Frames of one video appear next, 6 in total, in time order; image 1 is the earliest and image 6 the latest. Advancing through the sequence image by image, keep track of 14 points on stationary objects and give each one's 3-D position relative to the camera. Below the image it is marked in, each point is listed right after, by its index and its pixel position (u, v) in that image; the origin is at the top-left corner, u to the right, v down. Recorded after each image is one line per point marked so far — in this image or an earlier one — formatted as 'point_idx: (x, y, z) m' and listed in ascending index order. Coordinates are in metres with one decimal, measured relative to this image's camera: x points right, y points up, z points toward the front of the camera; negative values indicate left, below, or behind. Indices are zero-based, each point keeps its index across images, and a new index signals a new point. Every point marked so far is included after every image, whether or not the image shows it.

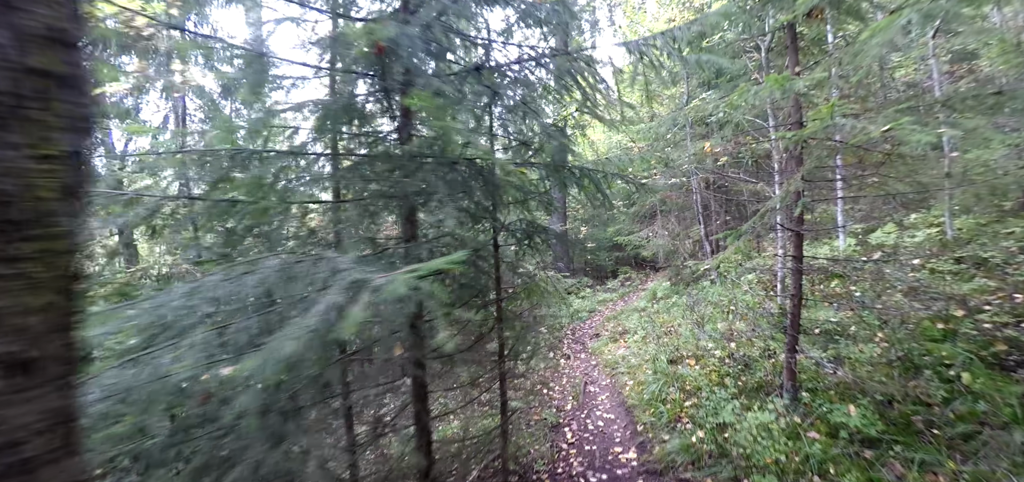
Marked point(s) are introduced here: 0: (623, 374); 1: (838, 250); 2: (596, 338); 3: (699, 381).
0: (+1.9, -2.3, +7.1) m
1: (+6.4, -0.2, +7.9) m
2: (+2.2, -2.5, +10.4) m
3: (+2.6, -2.0, +5.7) m
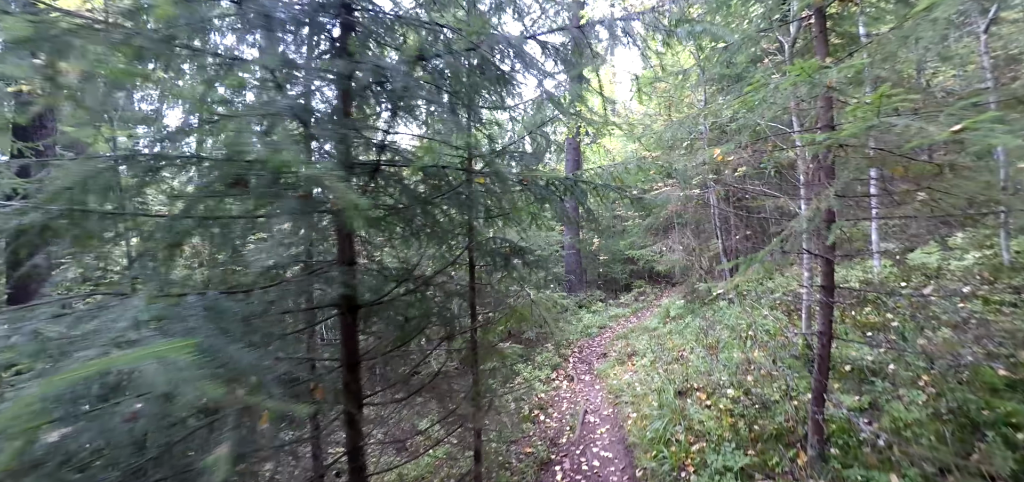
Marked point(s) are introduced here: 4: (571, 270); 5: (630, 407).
0: (+1.8, -2.6, +6.5) m
1: (+6.3, -0.6, +7.1) m
2: (+2.2, -2.8, +9.8) m
3: (+2.5, -2.2, +5.1) m
4: (+2.4, -1.2, +16.7) m
5: (+1.8, -2.6, +6.3) m
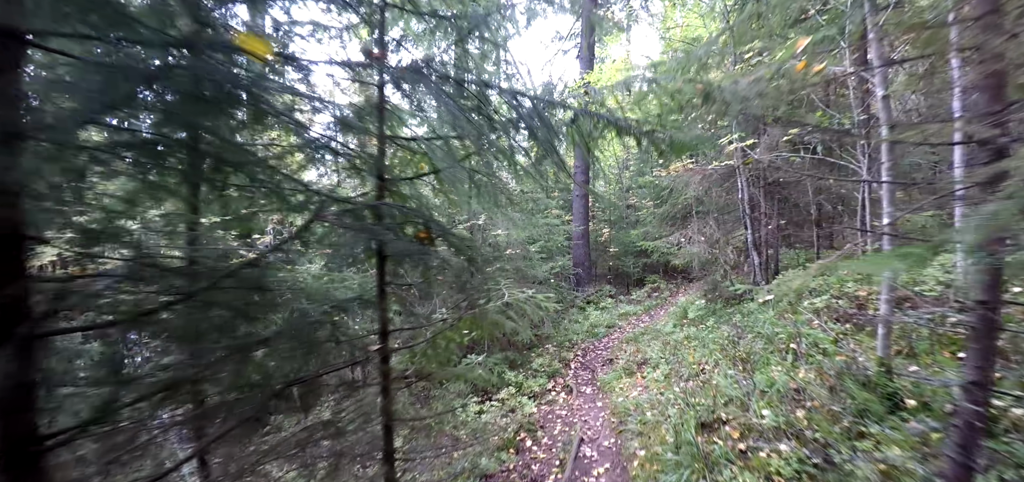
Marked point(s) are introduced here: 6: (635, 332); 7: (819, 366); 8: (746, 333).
0: (+1.5, -2.4, +5.1) m
1: (+6.1, -0.4, +5.6) m
2: (+2.0, -2.6, +8.4) m
3: (+2.1, -2.1, +3.7) m
4: (+2.5, -0.9, +15.3) m
5: (+1.5, -2.4, +4.9) m
6: (+3.2, -2.4, +10.5) m
7: (+3.5, -1.4, +4.6) m
8: (+3.7, -1.5, +6.4) m
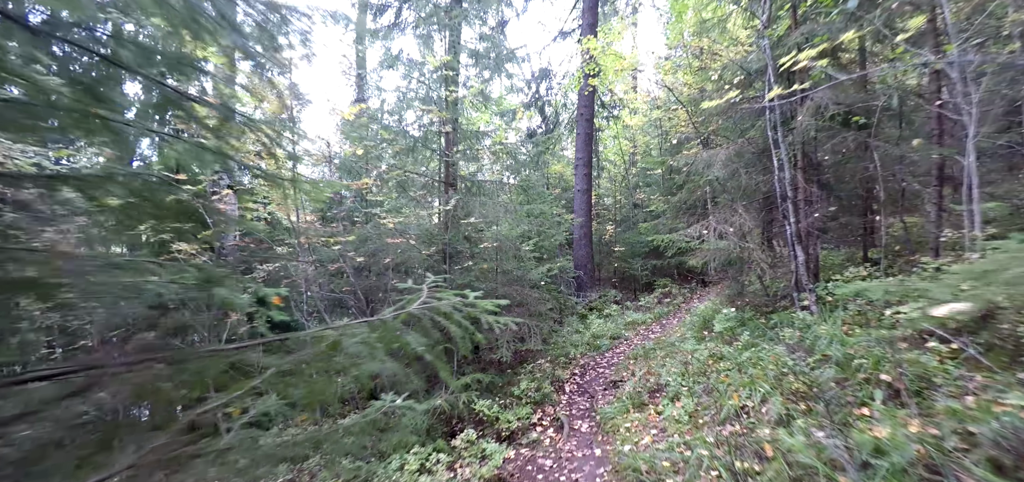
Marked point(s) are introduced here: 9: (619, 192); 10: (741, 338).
0: (+1.1, -2.2, +3.3) m
1: (+5.7, -0.2, +3.8) m
2: (+1.6, -2.5, +6.6) m
3: (+1.7, -1.9, +1.9) m
4: (+2.2, -0.8, +13.6) m
5: (+1.1, -2.2, +3.2) m
6: (+2.8, -2.3, +8.7) m
7: (+3.1, -1.2, +2.8) m
8: (+3.3, -1.3, +4.6) m
9: (+5.1, +2.4, +19.4) m
10: (+3.7, -1.6, +6.5) m
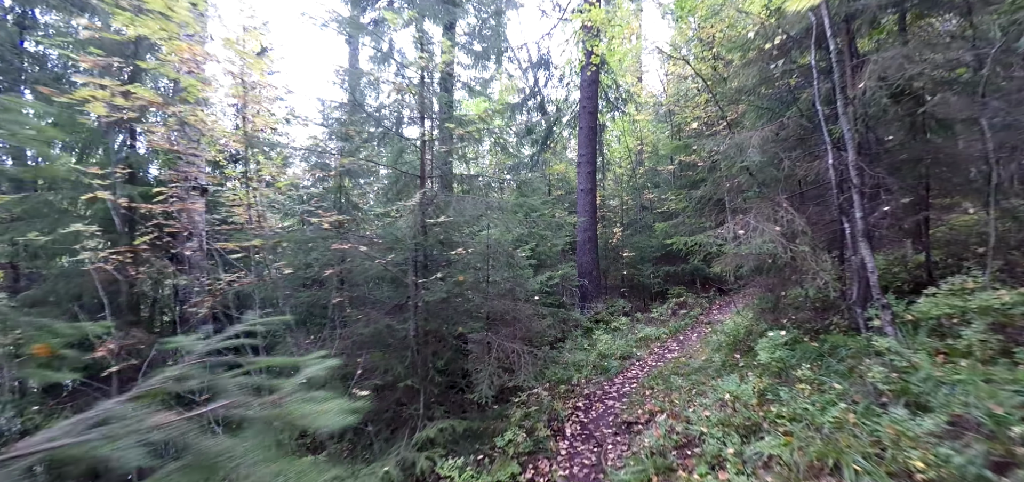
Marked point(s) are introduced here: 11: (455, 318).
0: (+0.8, -2.2, +1.9) m
1: (+5.4, -0.2, +2.3) m
2: (+1.4, -2.5, +5.2) m
3: (+1.4, -1.9, +0.4) m
4: (+2.1, -0.9, +12.1) m
5: (+0.8, -2.2, +1.7) m
6: (+2.7, -2.3, +7.2) m
7: (+2.8, -1.2, +1.3) m
8: (+3.1, -1.3, +3.2) m
9: (+5.0, +2.2, +17.9) m
10: (+3.4, -1.6, +5.0) m
11: (-0.9, -1.2, +6.4) m
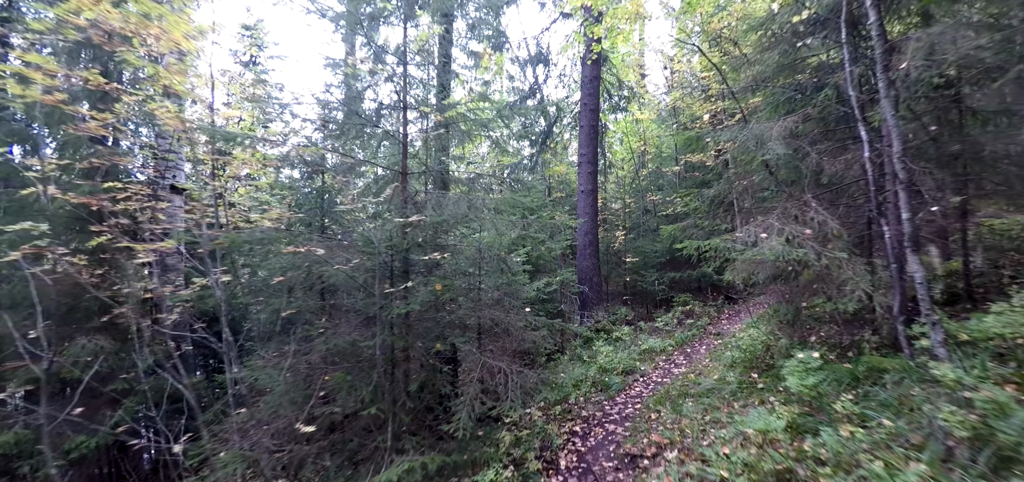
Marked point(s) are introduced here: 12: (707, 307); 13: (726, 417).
0: (+0.7, -2.3, +1.1) m
1: (+5.2, -0.2, +1.5) m
2: (+1.3, -2.5, +4.4) m
3: (+1.2, -1.9, -0.3) m
4: (+1.9, -1.1, +11.4) m
5: (+0.7, -2.2, +1.0) m
6: (+2.5, -2.4, +6.5) m
7: (+2.6, -1.2, +0.6) m
8: (+2.9, -1.3, +2.4) m
9: (+5.0, +2.0, +17.2) m
10: (+3.3, -1.6, +4.2) m
11: (-1.0, -1.3, +5.6) m
12: (+5.7, -1.9, +11.7) m
13: (+2.5, -2.0, +4.8) m
